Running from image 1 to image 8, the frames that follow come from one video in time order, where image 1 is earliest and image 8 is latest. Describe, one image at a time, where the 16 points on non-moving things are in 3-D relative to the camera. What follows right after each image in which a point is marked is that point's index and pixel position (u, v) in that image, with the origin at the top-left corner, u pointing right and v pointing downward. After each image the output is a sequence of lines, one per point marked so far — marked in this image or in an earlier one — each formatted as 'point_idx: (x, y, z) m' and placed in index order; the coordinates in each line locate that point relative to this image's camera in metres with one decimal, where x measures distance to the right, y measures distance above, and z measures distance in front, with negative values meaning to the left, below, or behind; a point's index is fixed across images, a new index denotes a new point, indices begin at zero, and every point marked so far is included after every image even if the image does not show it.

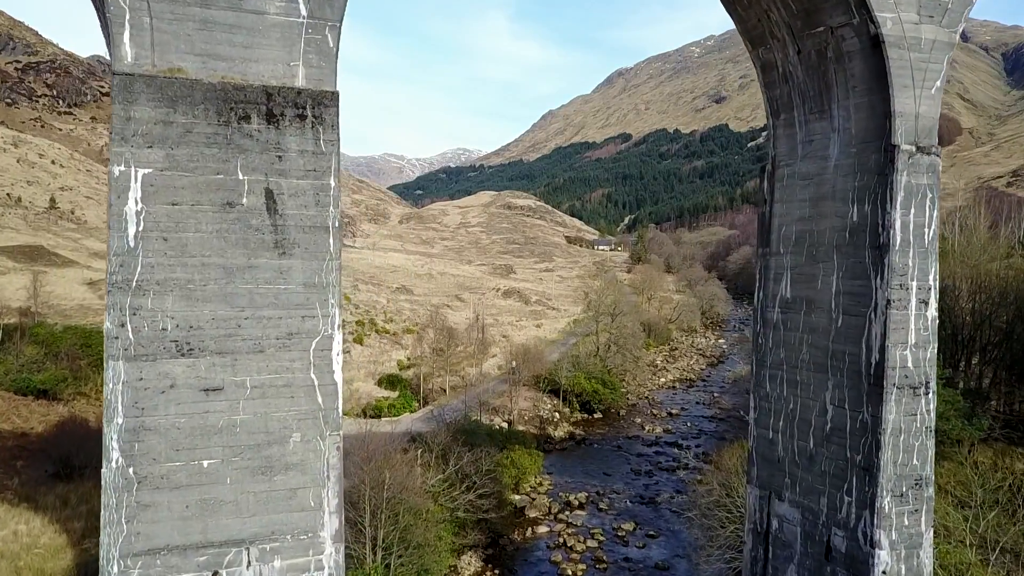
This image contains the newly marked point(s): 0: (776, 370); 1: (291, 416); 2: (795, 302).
0: (+3.5, -1.1, +7.7) m
1: (-2.0, -1.2, +5.2) m
2: (+3.7, -0.2, +7.5) m
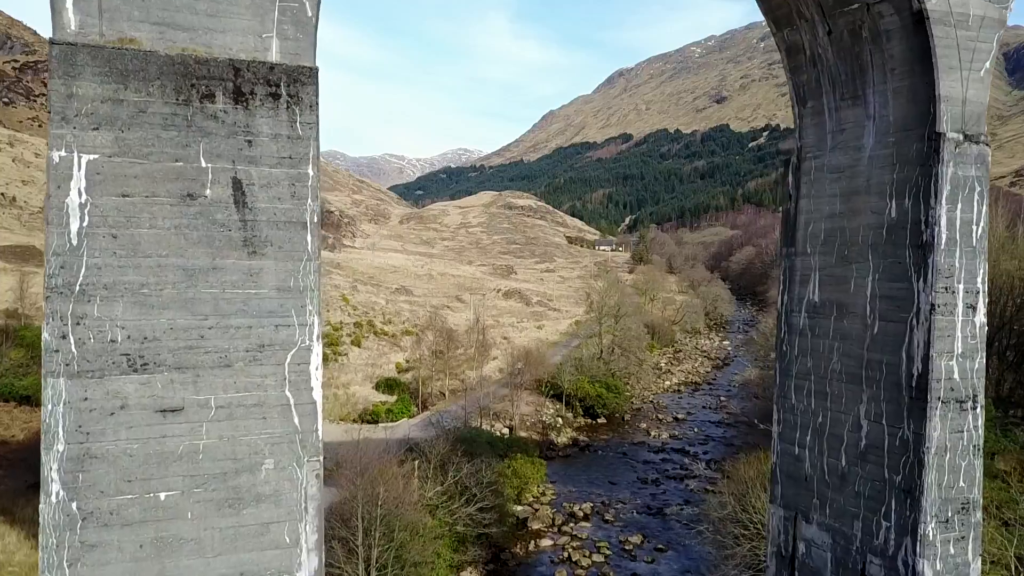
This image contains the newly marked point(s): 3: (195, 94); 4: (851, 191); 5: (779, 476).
0: (+3.6, -1.1, +7.1) m
1: (-2.0, -1.2, +4.5) m
2: (+3.7, -0.2, +6.9) m
3: (-2.3, +1.4, +4.1) m
4: (+3.9, +1.1, +6.6) m
5: (+3.4, -2.4, +7.4) m
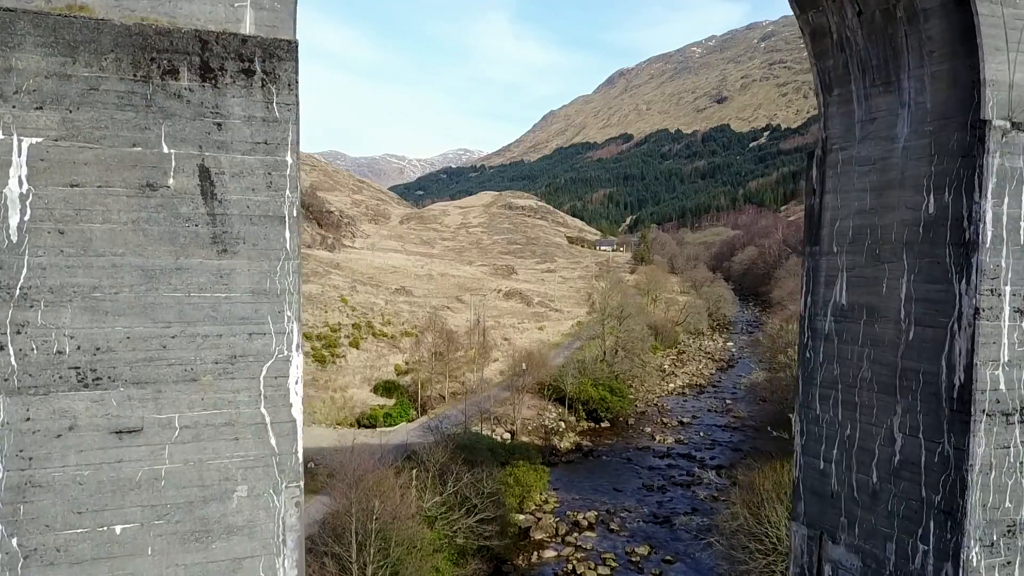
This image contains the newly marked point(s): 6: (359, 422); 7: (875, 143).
0: (+3.6, -1.2, +6.6) m
1: (-2.0, -1.2, +4.0) m
2: (+3.7, -0.2, +6.4) m
3: (-2.2, +1.4, +3.6) m
4: (+3.9, +1.1, +6.1) m
5: (+3.5, -2.4, +6.9) m
6: (-5.2, -4.6, +19.7) m
7: (+3.9, +1.6, +6.2) m
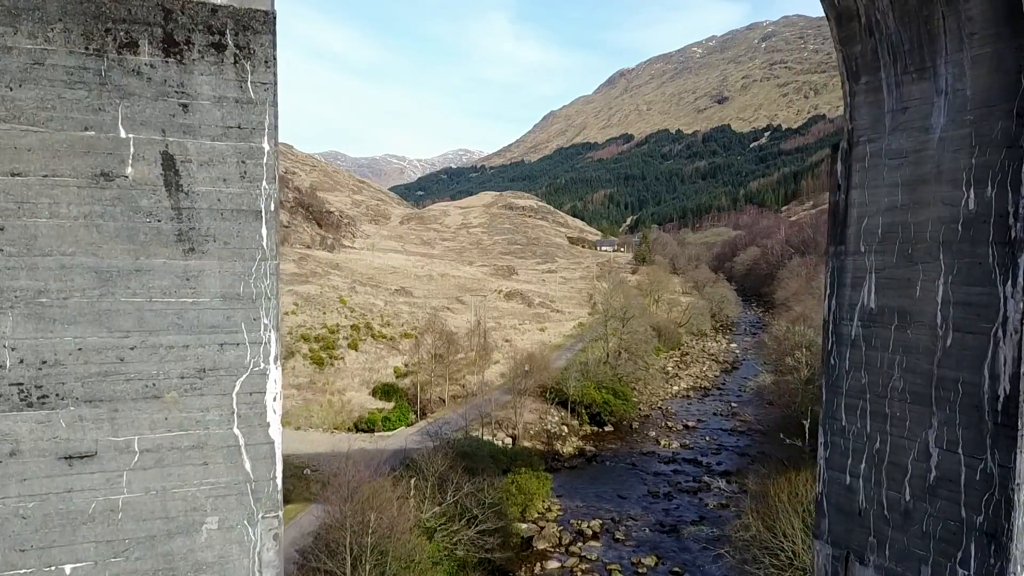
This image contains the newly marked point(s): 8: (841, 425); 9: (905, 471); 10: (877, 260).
0: (+3.7, -1.2, +6.2) m
1: (-1.9, -1.3, +3.6) m
2: (+3.8, -0.3, +5.9) m
3: (-2.2, +1.3, +3.2) m
4: (+4.0, +1.1, +5.7) m
5: (+3.5, -2.5, +6.5) m
6: (-5.2, -4.6, +19.2) m
7: (+3.9, +1.5, +5.8) m
8: (+3.6, -1.5, +6.3) m
9: (+3.9, -1.8, +5.7) m
10: (+3.8, +0.3, +6.0) m
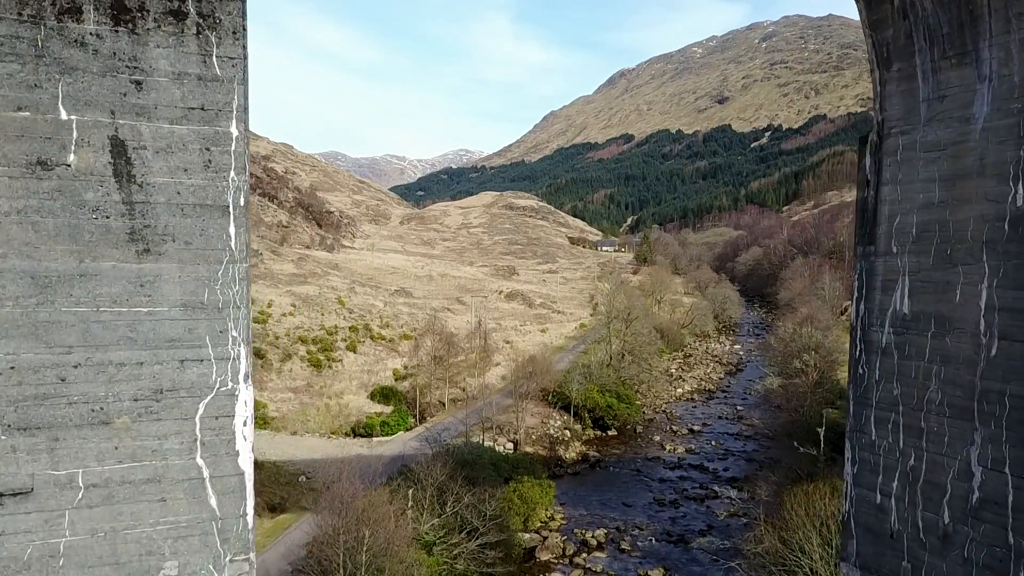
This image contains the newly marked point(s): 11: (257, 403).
0: (+3.7, -1.2, +5.7) m
1: (-1.9, -1.3, +3.1) m
2: (+3.8, -0.3, +5.5) m
3: (-2.1, +1.3, +2.7) m
4: (+4.0, +1.0, +5.2) m
5: (+3.5, -2.5, +6.0) m
6: (-5.1, -4.7, +18.8) m
7: (+4.0, +1.5, +5.3) m
8: (+3.6, -1.5, +5.8) m
9: (+3.9, -1.8, +5.3) m
10: (+3.8, +0.3, +5.5) m
11: (-8.3, -3.7, +18.7) m
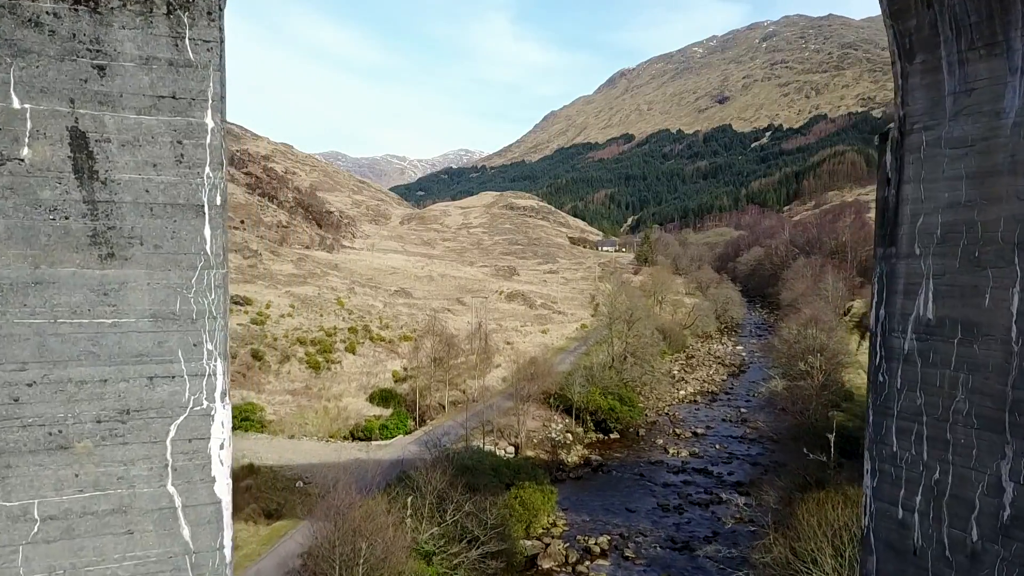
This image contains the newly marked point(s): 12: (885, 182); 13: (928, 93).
0: (+3.7, -1.3, +5.4) m
1: (-1.9, -1.3, +2.9) m
2: (+3.8, -0.3, +5.2) m
3: (-2.1, +1.3, +2.4) m
4: (+4.0, +1.0, +4.9) m
5: (+3.6, -2.5, +5.7) m
6: (-5.1, -4.7, +18.5) m
7: (+4.0, +1.5, +5.0) m
8: (+3.6, -1.6, +5.5) m
9: (+3.9, -1.9, +5.0) m
10: (+3.8, +0.2, +5.2) m
11: (-8.2, -3.7, +18.4) m
12: (+3.7, +1.1, +5.8) m
13: (+3.8, +1.8, +5.3) m
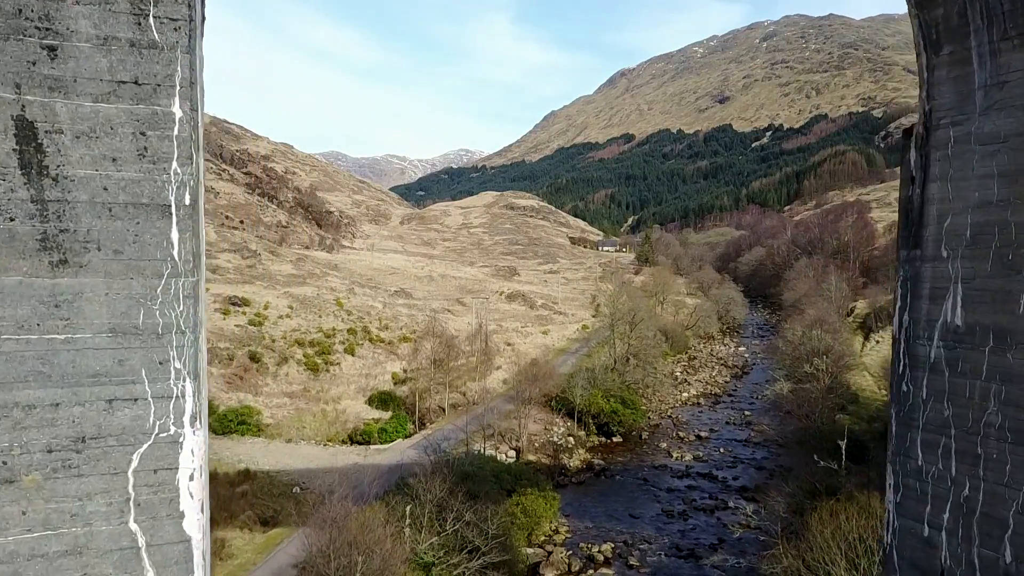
0: (+3.7, -1.3, +5.1) m
1: (-1.8, -1.4, +2.6) m
2: (+3.9, -0.4, +4.9) m
3: (-2.1, +1.2, +2.1) m
4: (+4.1, +1.0, +4.6) m
5: (+3.6, -2.6, +5.4) m
6: (-5.0, -4.7, +18.2) m
7: (+4.0, +1.4, +4.7) m
8: (+3.7, -1.6, +5.2) m
9: (+4.0, -1.9, +4.7) m
10: (+3.9, +0.2, +4.9) m
11: (-8.2, -3.8, +18.1) m
12: (+3.7, +1.0, +5.5) m
13: (+3.9, +1.8, +5.0) m
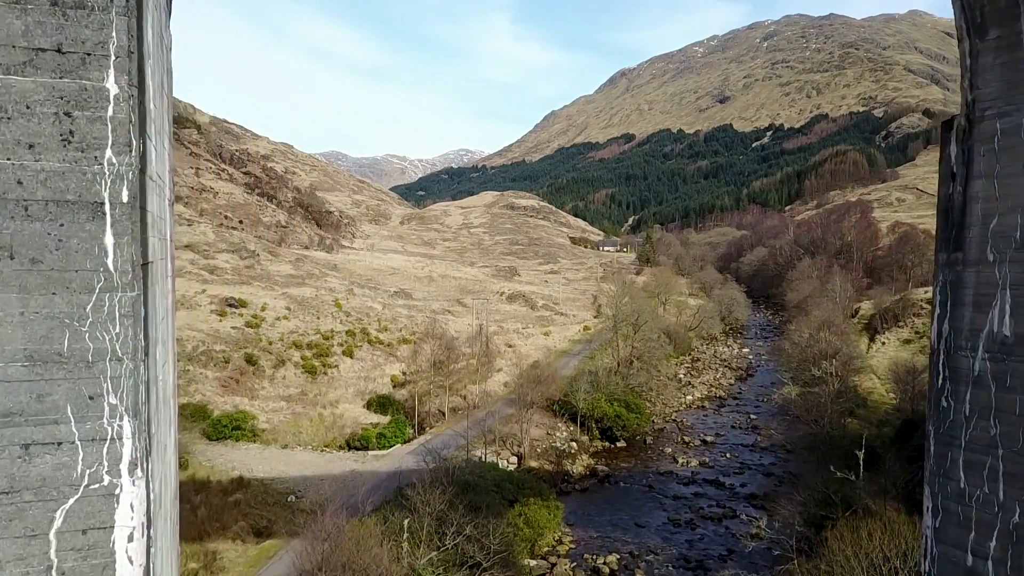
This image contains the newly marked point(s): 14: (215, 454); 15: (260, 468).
0: (+3.8, -1.4, +4.7) m
1: (-1.8, -1.4, +2.1) m
2: (+3.9, -0.4, +4.5) m
3: (-2.0, +1.2, +1.7) m
4: (+4.1, +0.9, +4.2) m
5: (+3.6, -2.6, +5.0) m
6: (-5.0, -4.8, +17.8) m
7: (+4.1, +1.4, +4.3) m
8: (+3.7, -1.7, +4.8) m
9: (+4.0, -2.0, +4.2) m
10: (+3.9, +0.1, +4.5) m
11: (-8.1, -3.8, +17.7) m
12: (+3.8, +1.0, +5.0) m
13: (+3.9, +1.7, +4.6) m
14: (-8.1, -4.5, +15.8) m
15: (-6.6, -4.7, +15.1) m
